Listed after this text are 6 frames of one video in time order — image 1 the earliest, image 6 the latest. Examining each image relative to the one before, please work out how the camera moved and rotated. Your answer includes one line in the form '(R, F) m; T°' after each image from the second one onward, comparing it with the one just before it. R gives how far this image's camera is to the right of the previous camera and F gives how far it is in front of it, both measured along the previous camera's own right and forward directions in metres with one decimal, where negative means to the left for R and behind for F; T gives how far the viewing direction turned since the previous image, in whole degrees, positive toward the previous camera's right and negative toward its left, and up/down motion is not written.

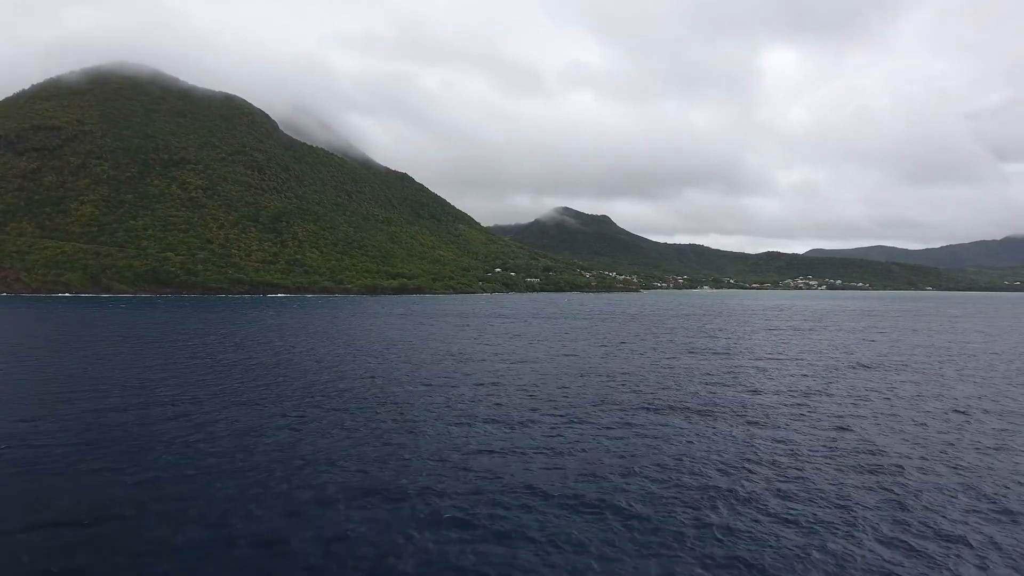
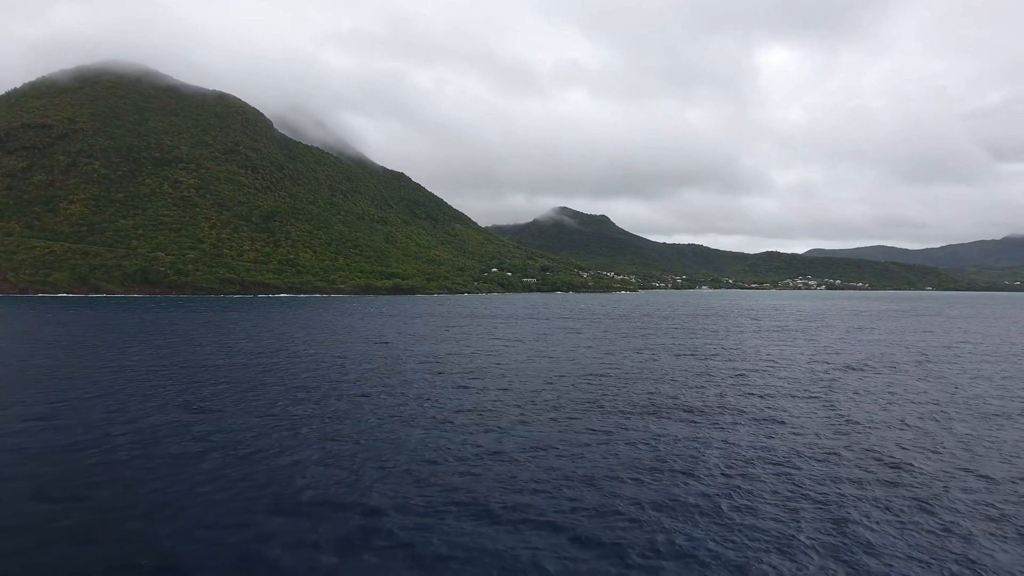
(+1.1, +1.0) m; 0°
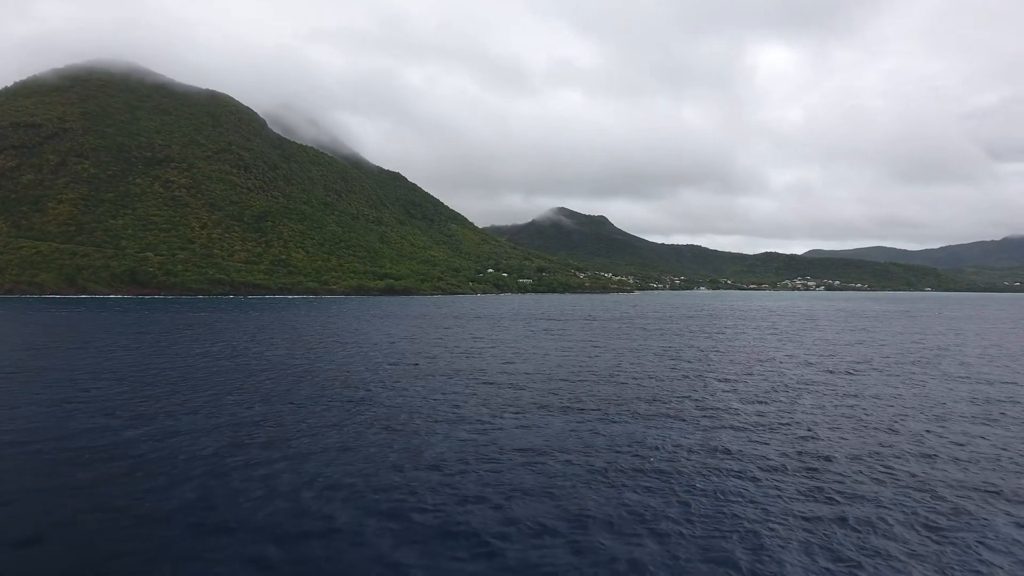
(+1.1, +1.2) m; 0°
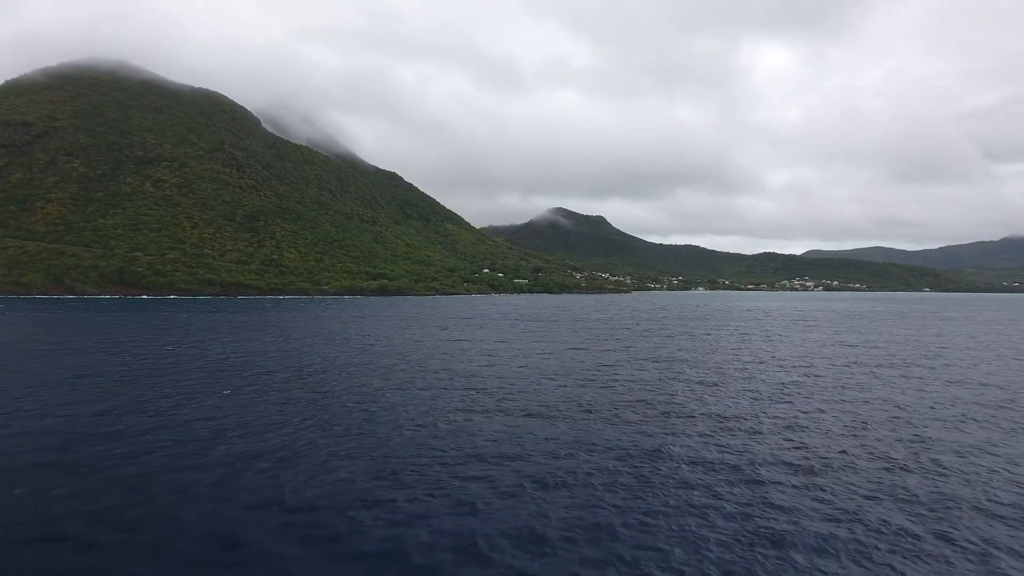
(+1.2, +1.0) m; 0°
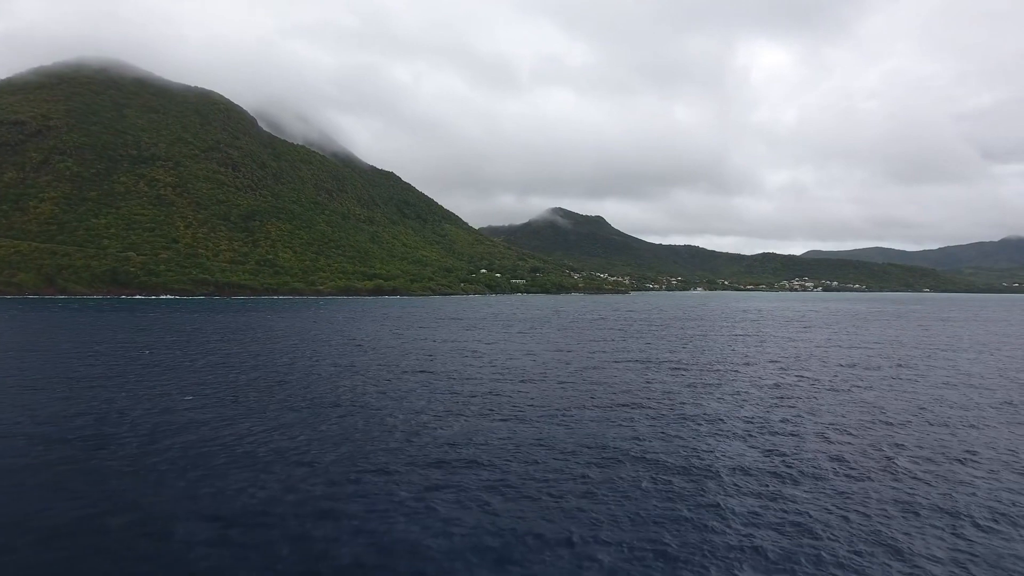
(+0.8, +0.7) m; 0°
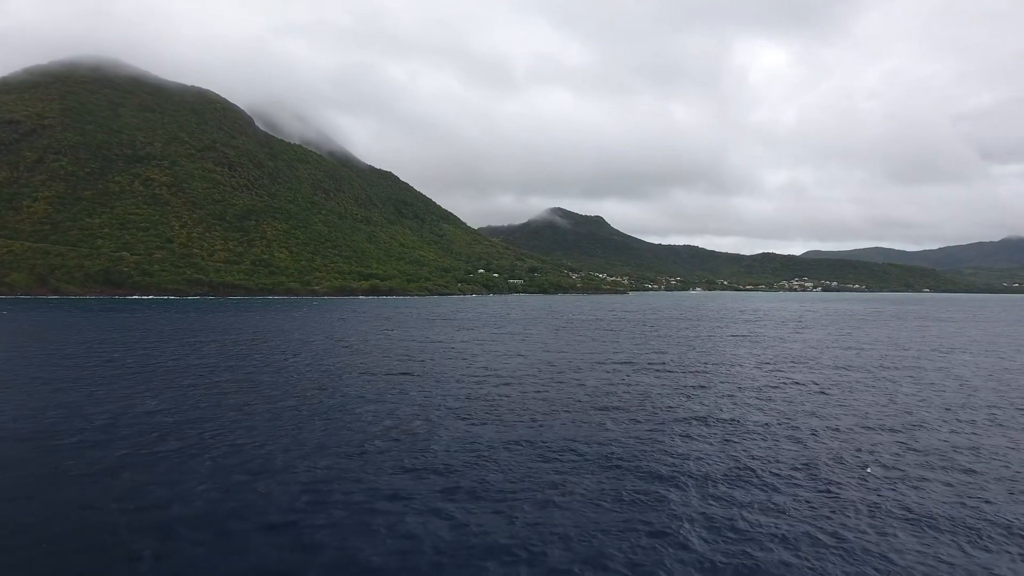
(+0.6, +0.7) m; 0°
